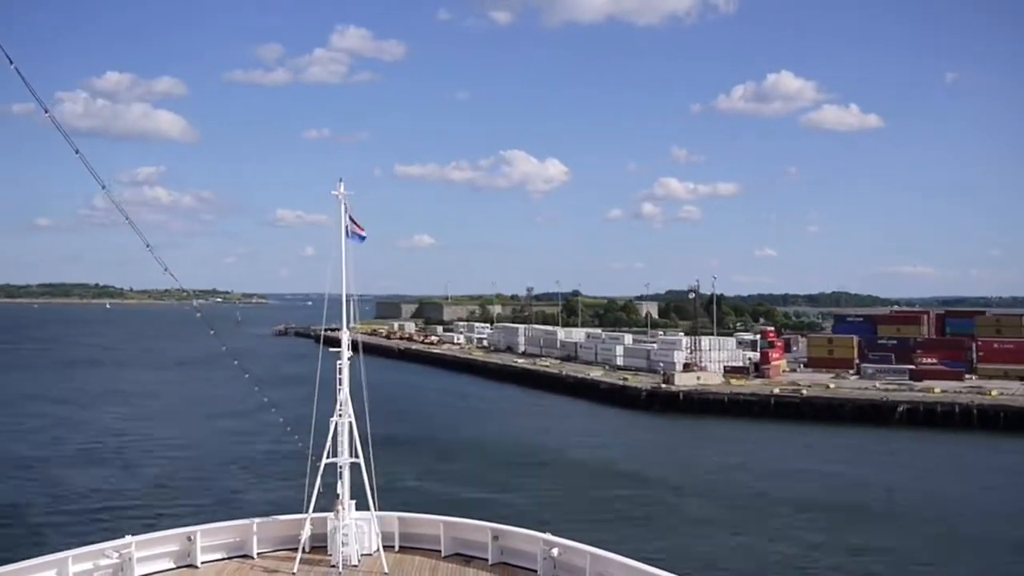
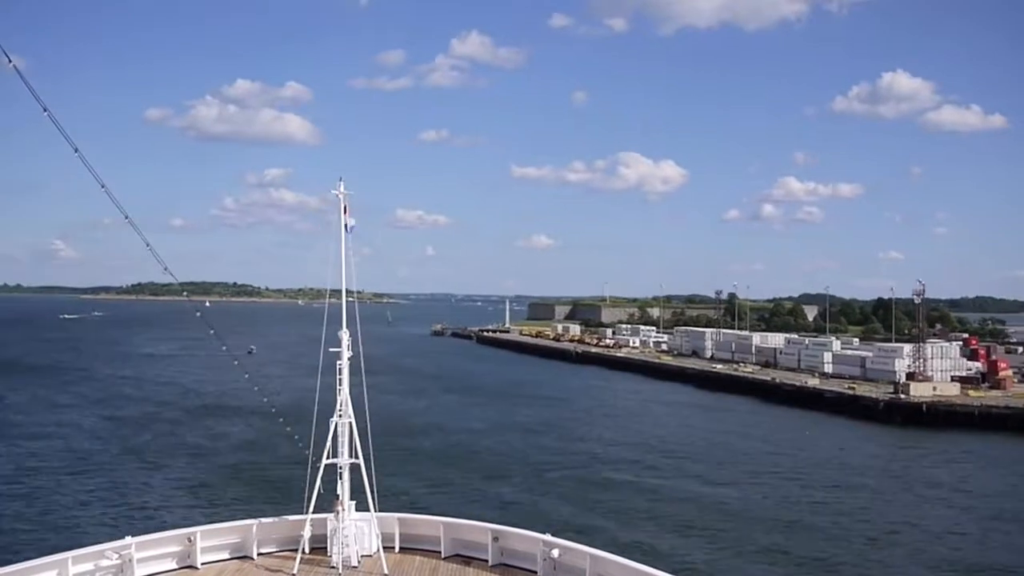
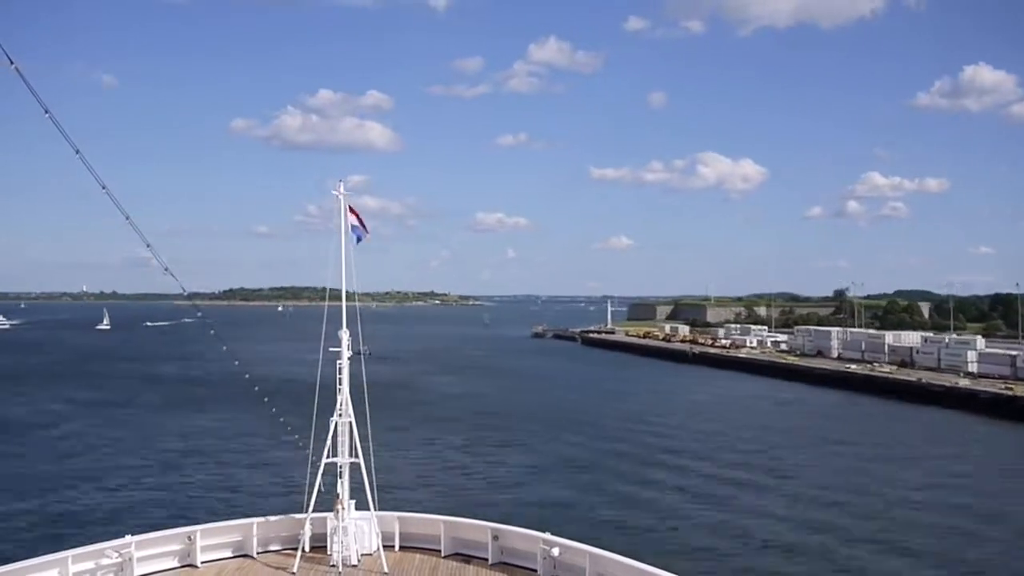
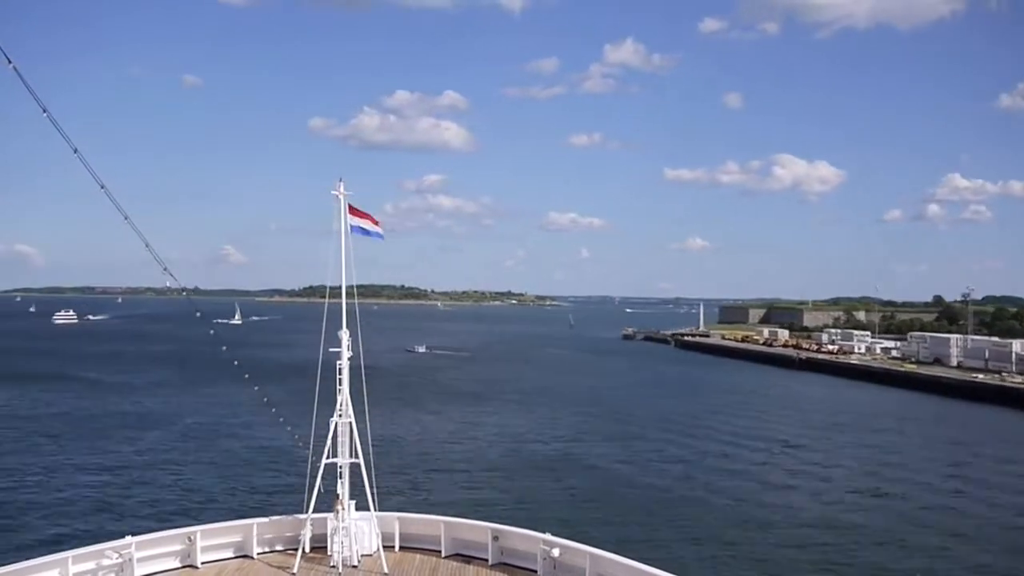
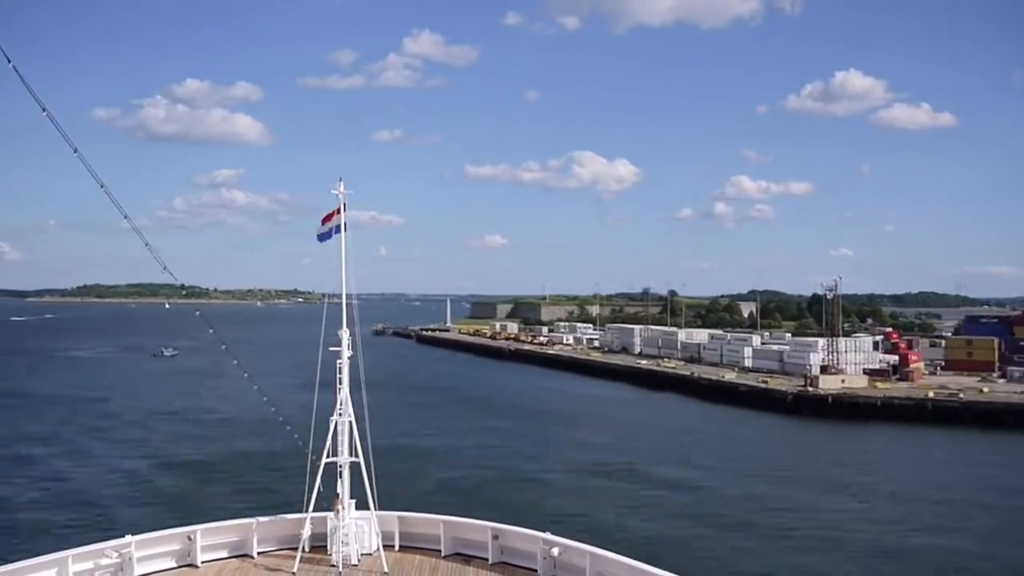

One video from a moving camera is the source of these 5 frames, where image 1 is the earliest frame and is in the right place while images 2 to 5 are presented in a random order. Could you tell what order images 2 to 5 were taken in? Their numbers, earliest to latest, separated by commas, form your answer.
5, 2, 3, 4
